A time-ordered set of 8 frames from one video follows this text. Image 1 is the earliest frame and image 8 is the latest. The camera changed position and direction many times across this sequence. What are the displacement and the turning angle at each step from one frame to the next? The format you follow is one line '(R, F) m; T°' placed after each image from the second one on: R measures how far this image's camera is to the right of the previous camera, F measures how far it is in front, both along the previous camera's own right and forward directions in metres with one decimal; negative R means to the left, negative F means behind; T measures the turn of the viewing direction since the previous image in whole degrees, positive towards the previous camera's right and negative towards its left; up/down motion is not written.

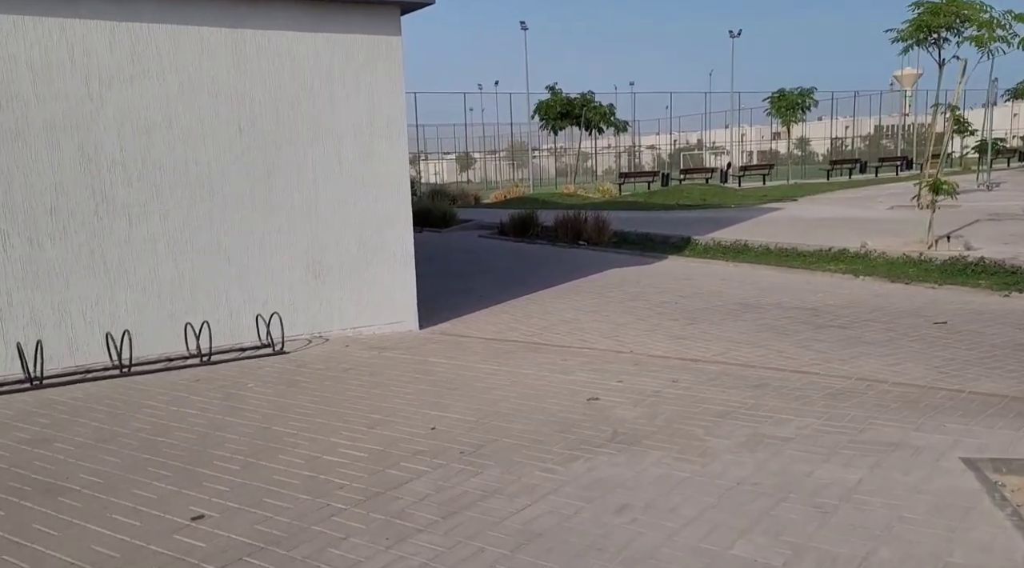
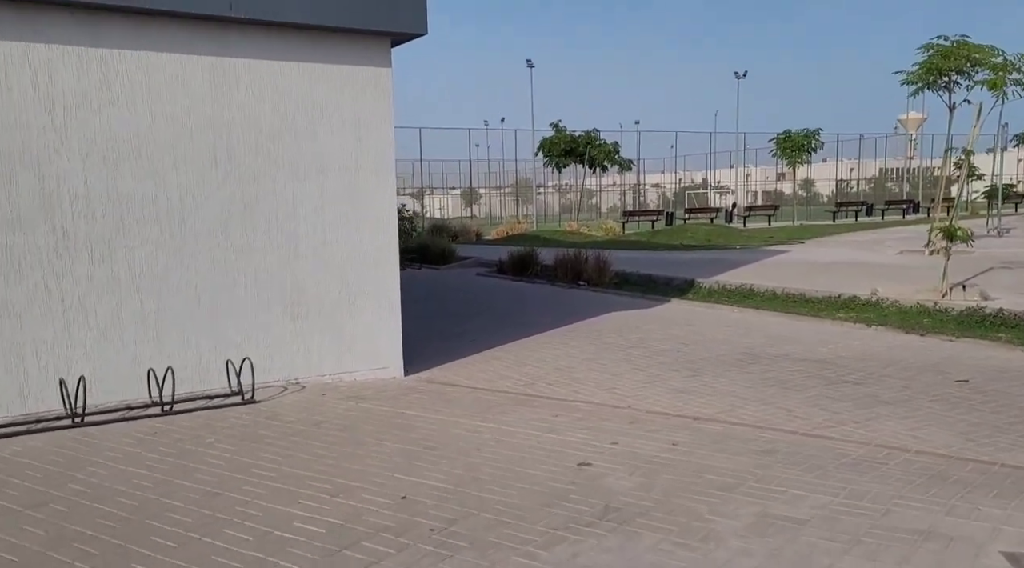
(+0.1, +0.5) m; 0°
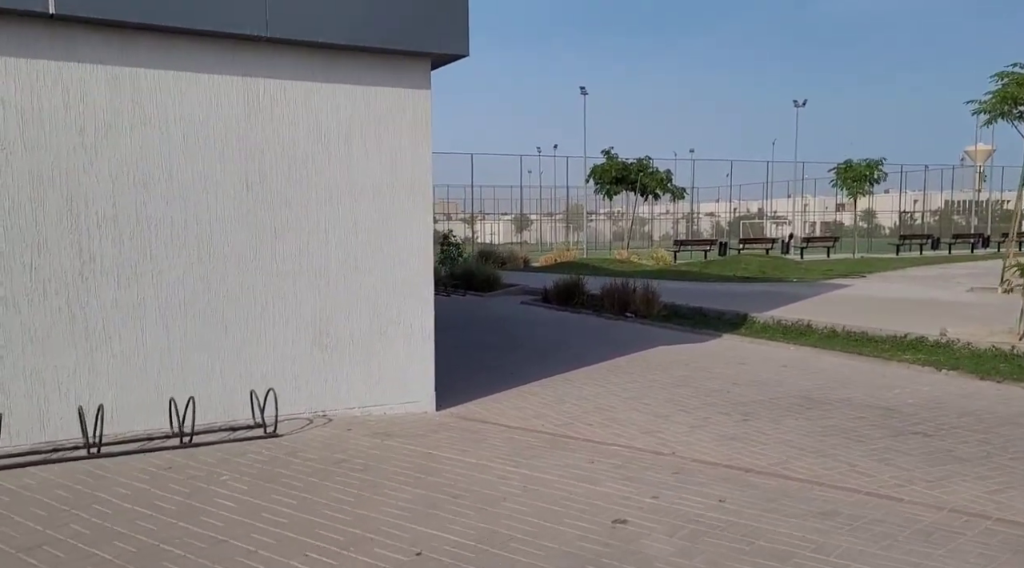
(+0.1, +0.4) m; -3°
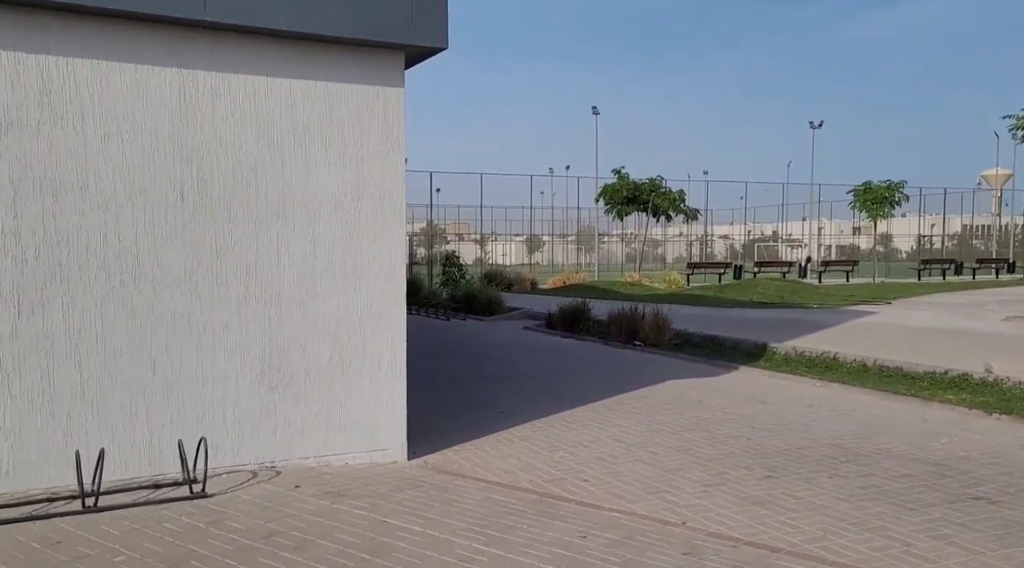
(+0.2, +1.0) m; -1°
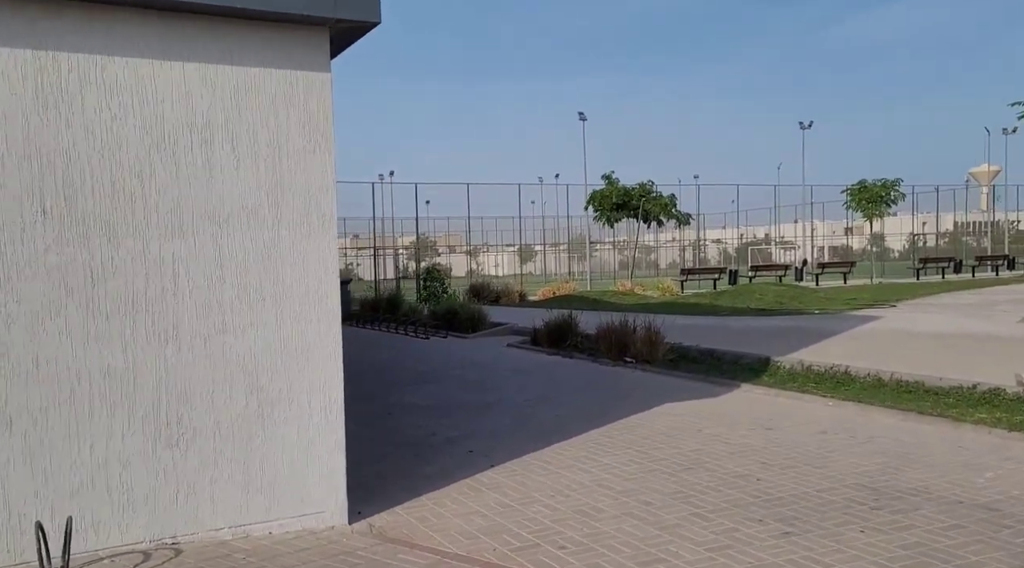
(+0.2, +1.1) m; 0°
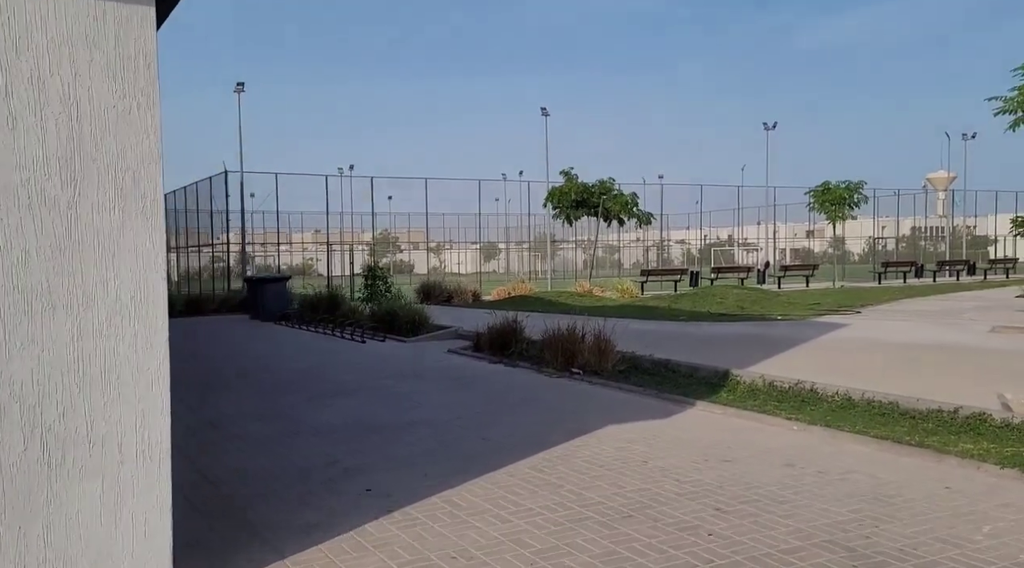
(+0.4, +1.1) m; +2°
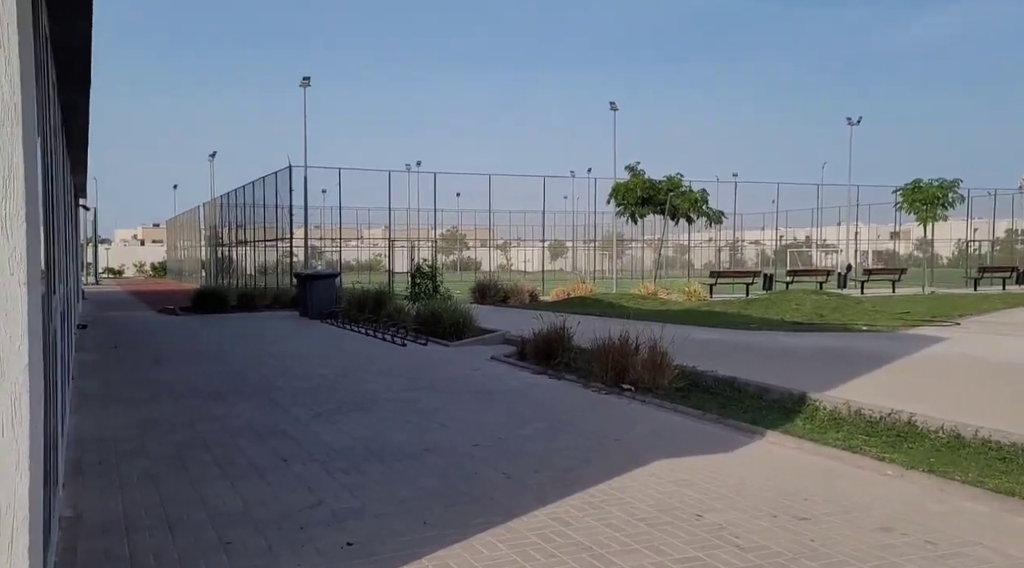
(+0.3, +1.2) m; -5°
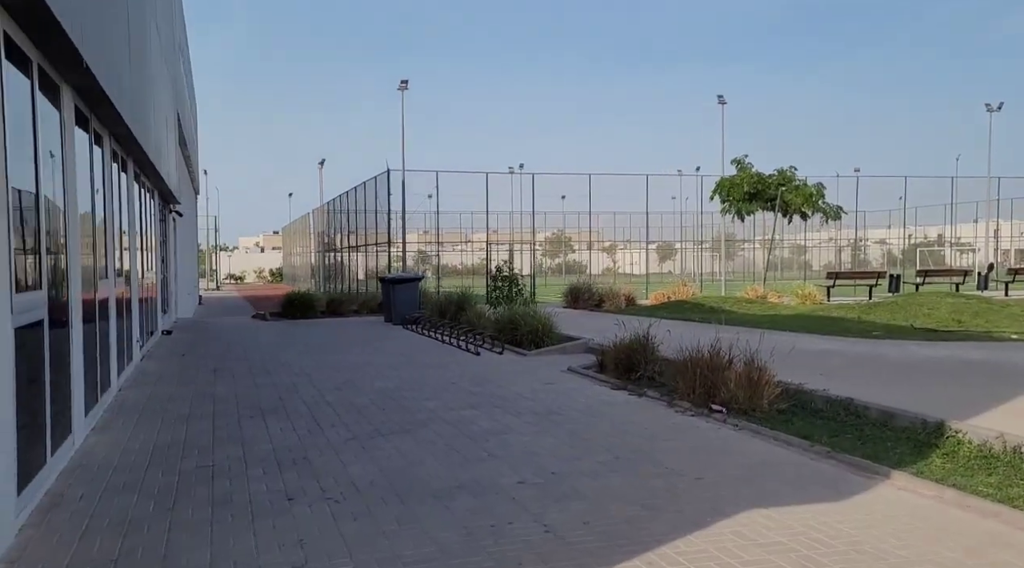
(+0.4, +1.3) m; -7°
